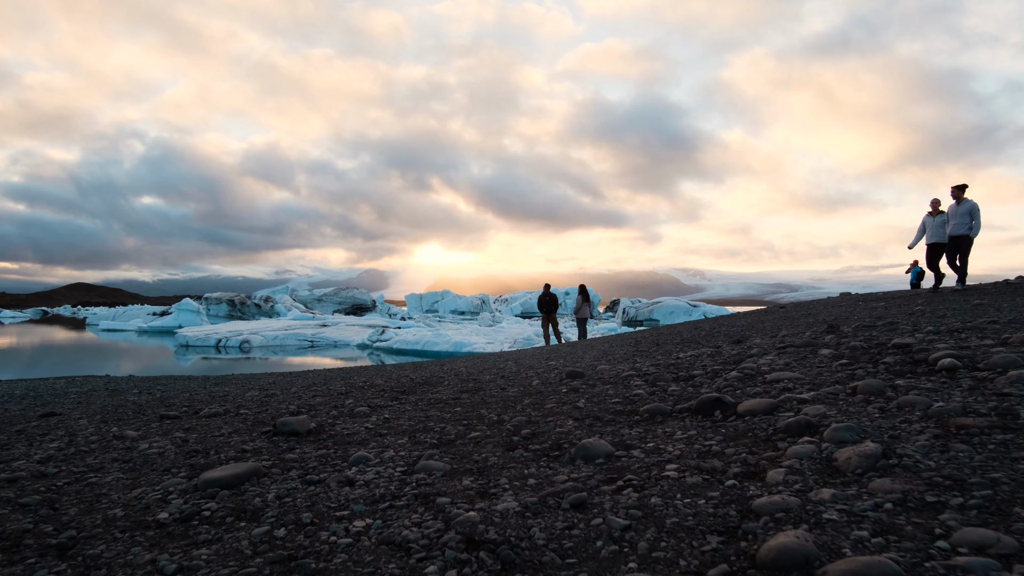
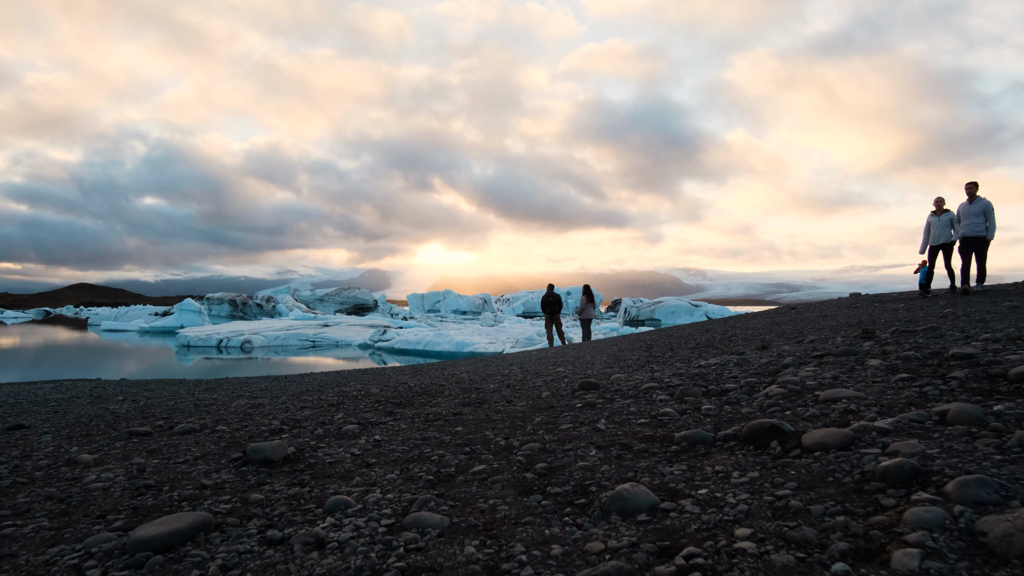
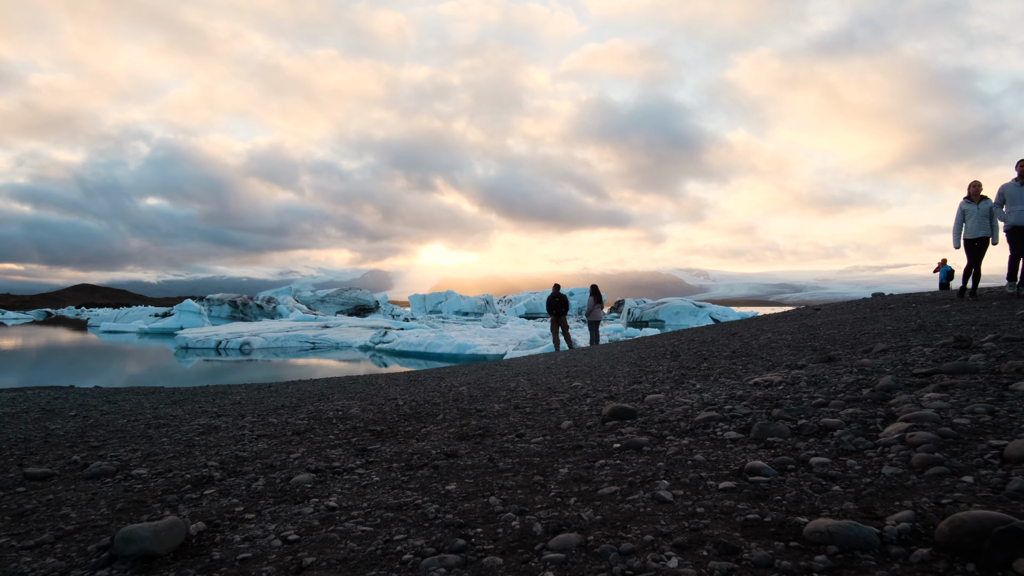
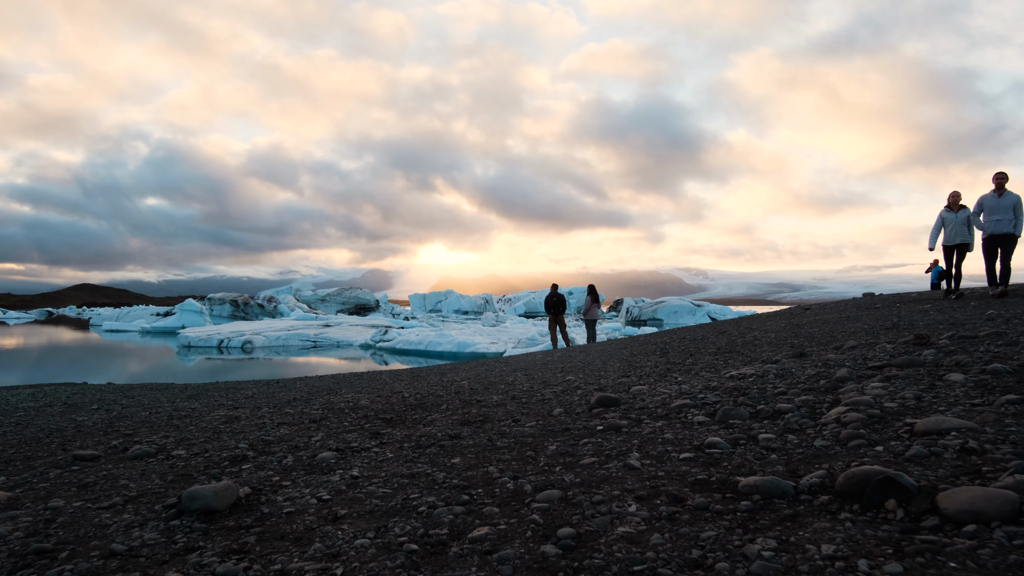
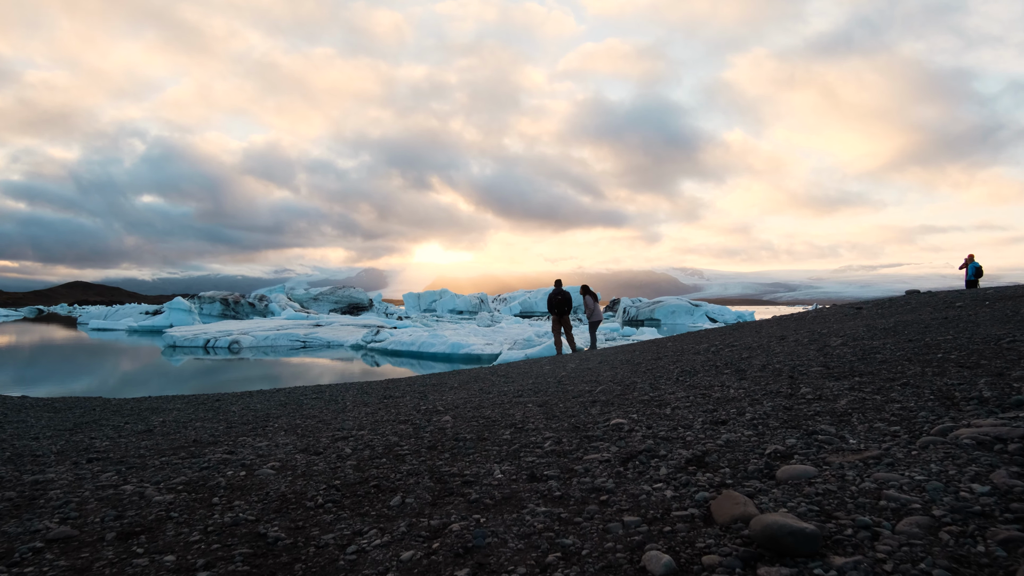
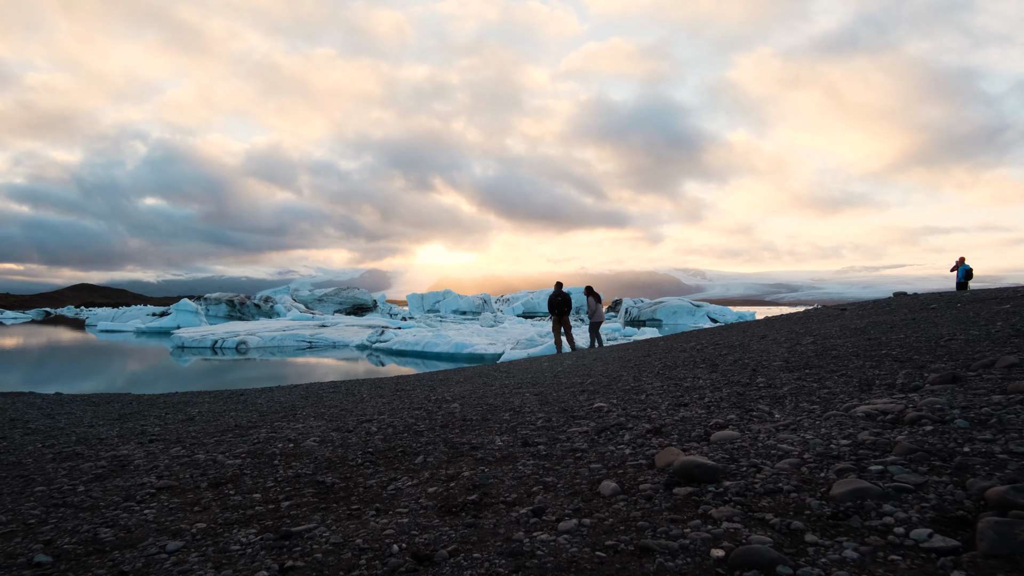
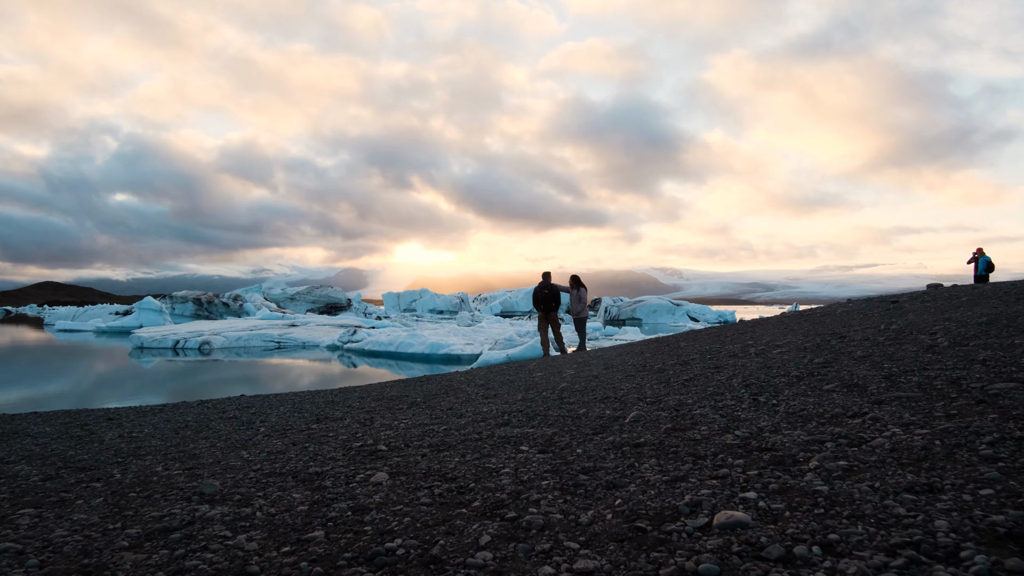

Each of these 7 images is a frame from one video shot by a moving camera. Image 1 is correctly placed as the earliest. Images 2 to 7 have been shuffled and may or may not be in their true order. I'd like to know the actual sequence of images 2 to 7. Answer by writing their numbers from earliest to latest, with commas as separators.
2, 4, 3, 6, 5, 7
